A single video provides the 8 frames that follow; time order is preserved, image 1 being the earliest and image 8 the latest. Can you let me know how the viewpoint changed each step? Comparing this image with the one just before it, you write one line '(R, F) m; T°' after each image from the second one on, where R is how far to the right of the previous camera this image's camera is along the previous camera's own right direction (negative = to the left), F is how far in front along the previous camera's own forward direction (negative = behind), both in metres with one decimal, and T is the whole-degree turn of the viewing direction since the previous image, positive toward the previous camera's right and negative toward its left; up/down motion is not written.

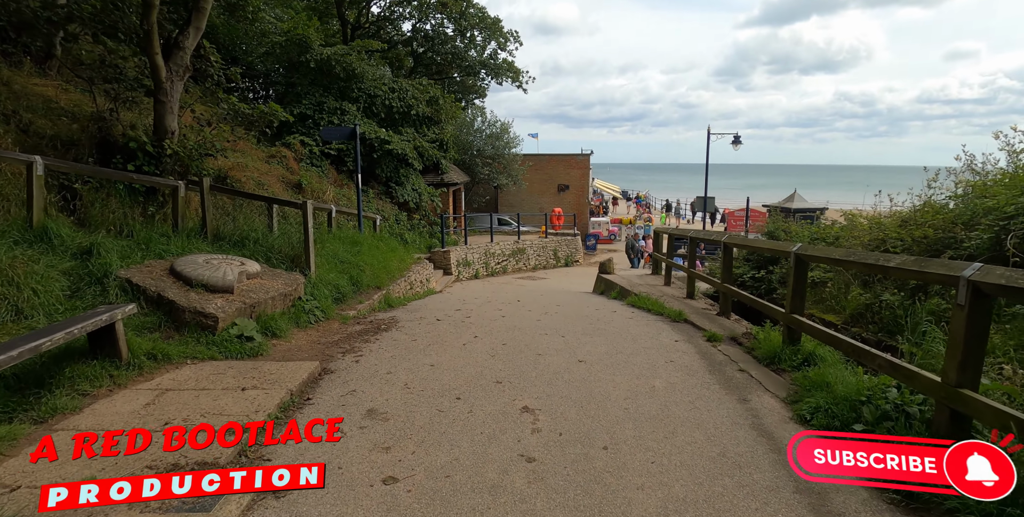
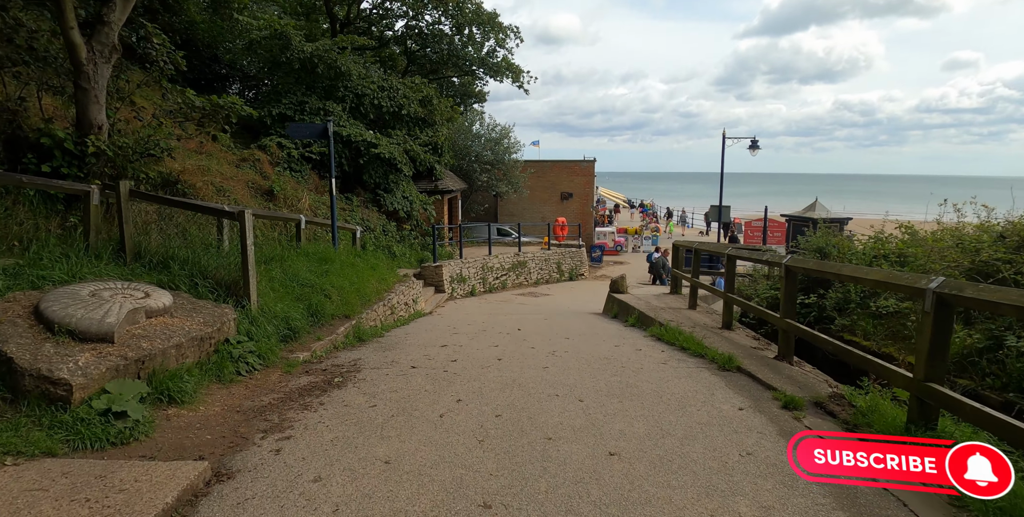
(0.0, +1.6) m; 0°
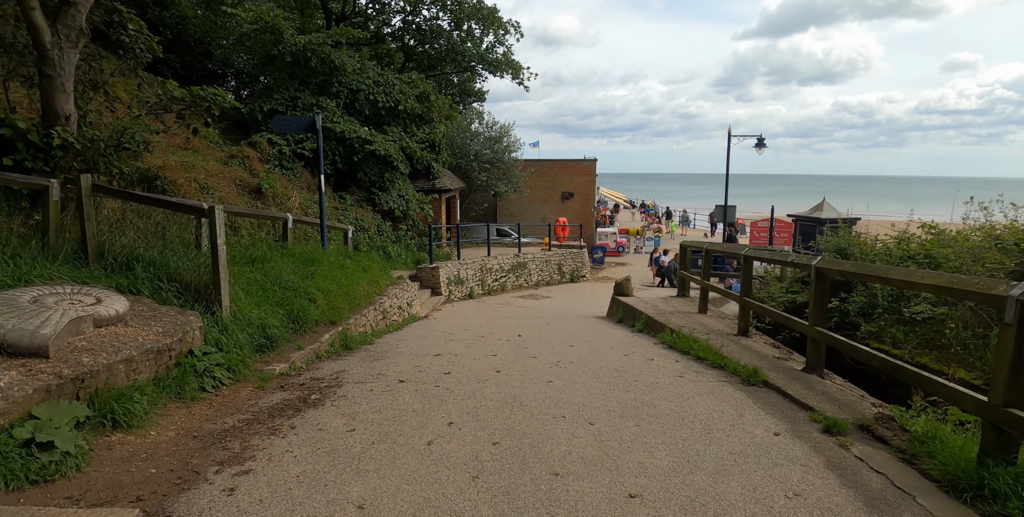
(0.0, +0.5) m; 0°
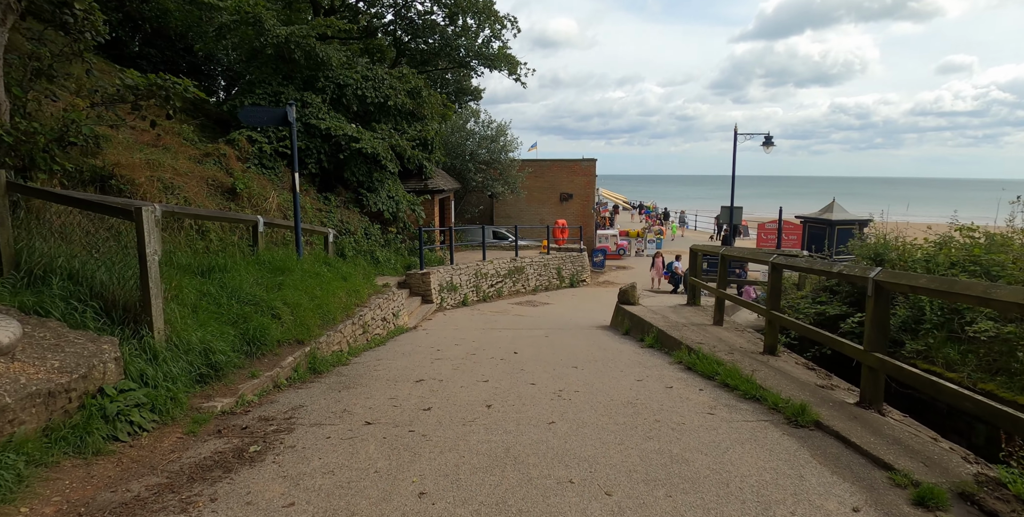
(0.0, +0.9) m; 0°
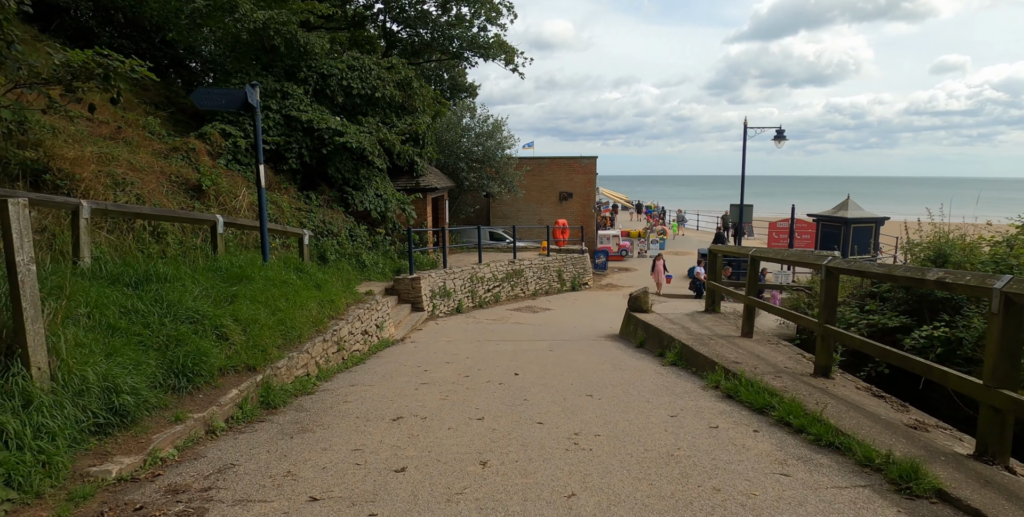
(0.0, +1.1) m; 0°
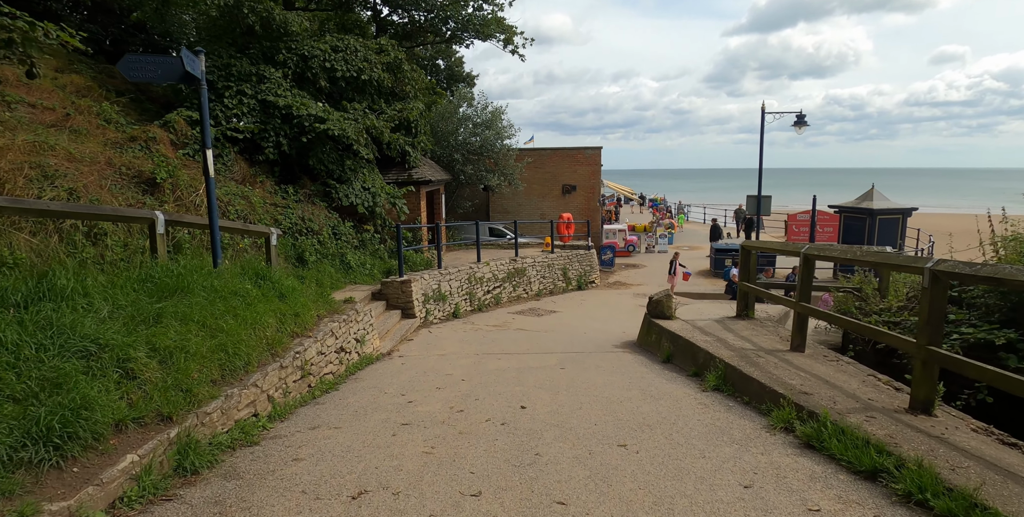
(0.0, +1.2) m; 0°
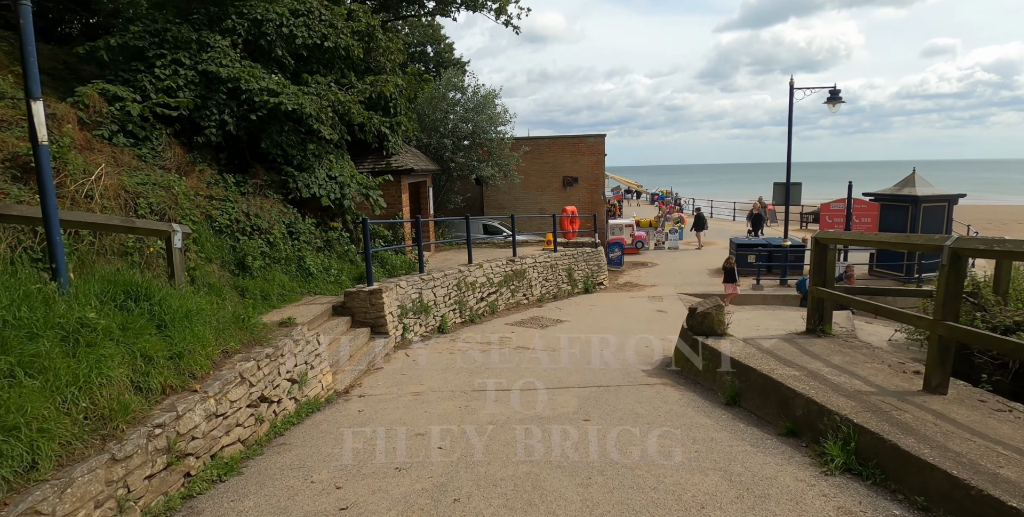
(0.0, +2.0) m; 0°
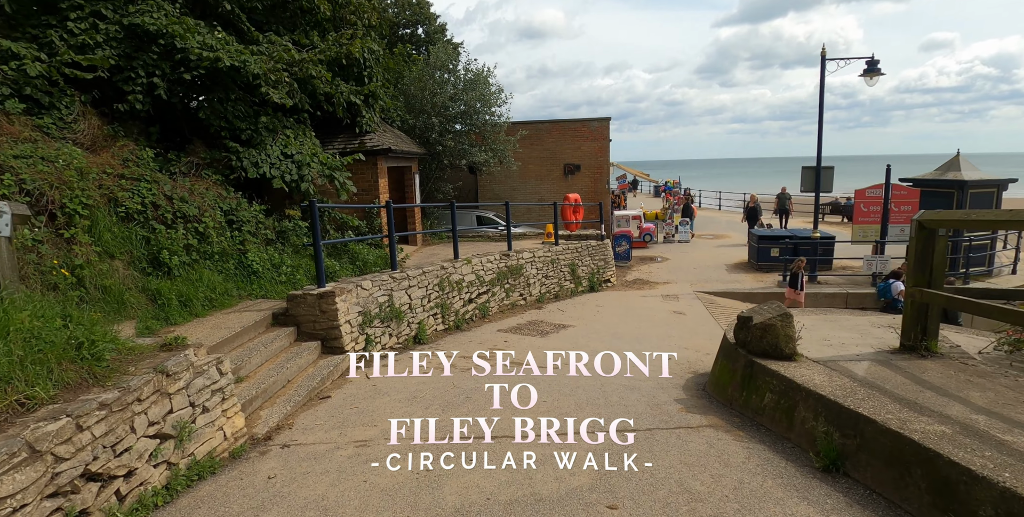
(+0.1, +1.6) m; 0°
